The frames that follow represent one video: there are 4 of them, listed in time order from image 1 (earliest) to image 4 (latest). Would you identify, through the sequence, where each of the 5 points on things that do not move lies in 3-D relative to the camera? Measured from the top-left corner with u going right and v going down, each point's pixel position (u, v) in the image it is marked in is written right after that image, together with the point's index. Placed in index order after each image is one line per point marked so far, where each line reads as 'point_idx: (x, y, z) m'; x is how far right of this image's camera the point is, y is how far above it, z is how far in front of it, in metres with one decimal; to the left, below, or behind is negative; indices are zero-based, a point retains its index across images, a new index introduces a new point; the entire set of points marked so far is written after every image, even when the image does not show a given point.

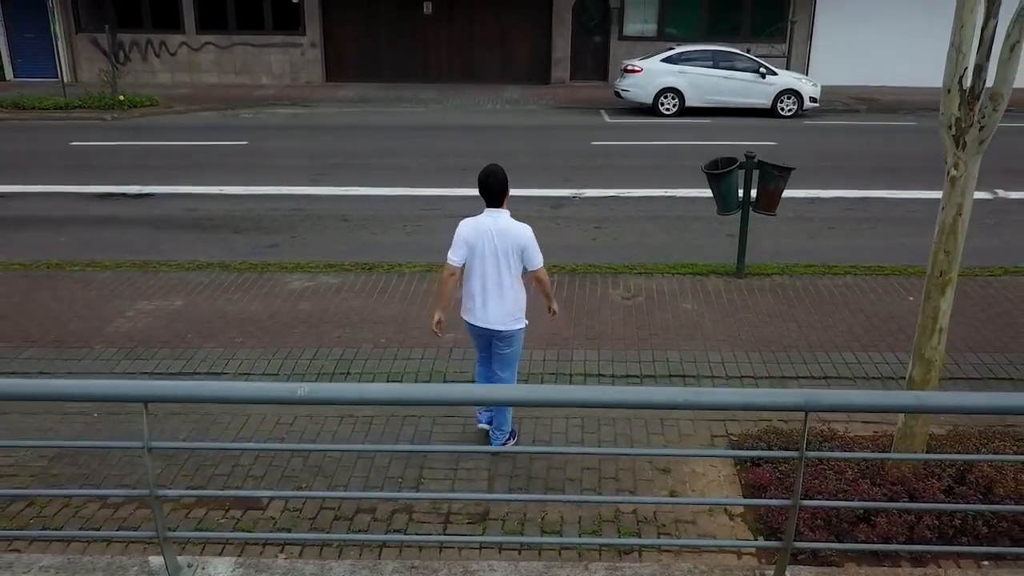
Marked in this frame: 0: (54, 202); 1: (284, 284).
0: (-5.2, +1.0, +9.1) m
1: (-1.9, 0.0, +6.6) m
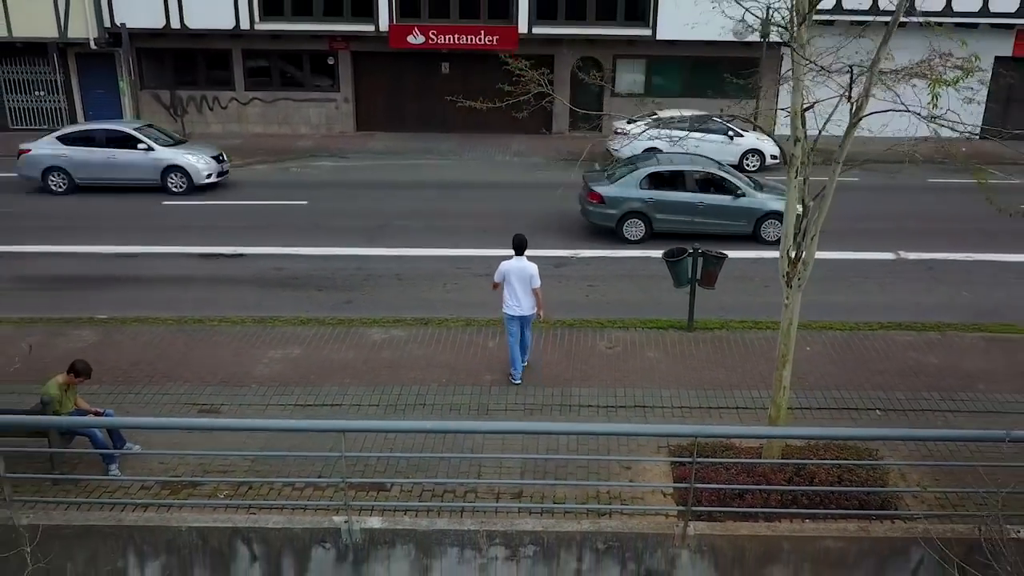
0: (-5.0, +0.4, +11.8) m
1: (-1.7, -0.6, +9.2) m
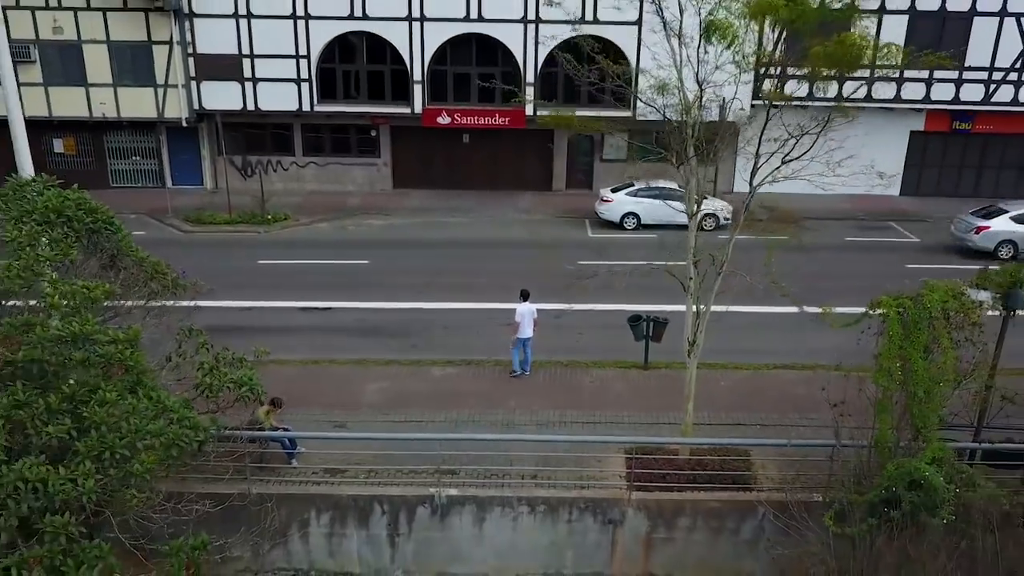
0: (-4.8, -0.5, +16.3) m
1: (-1.4, -1.5, +13.8) m
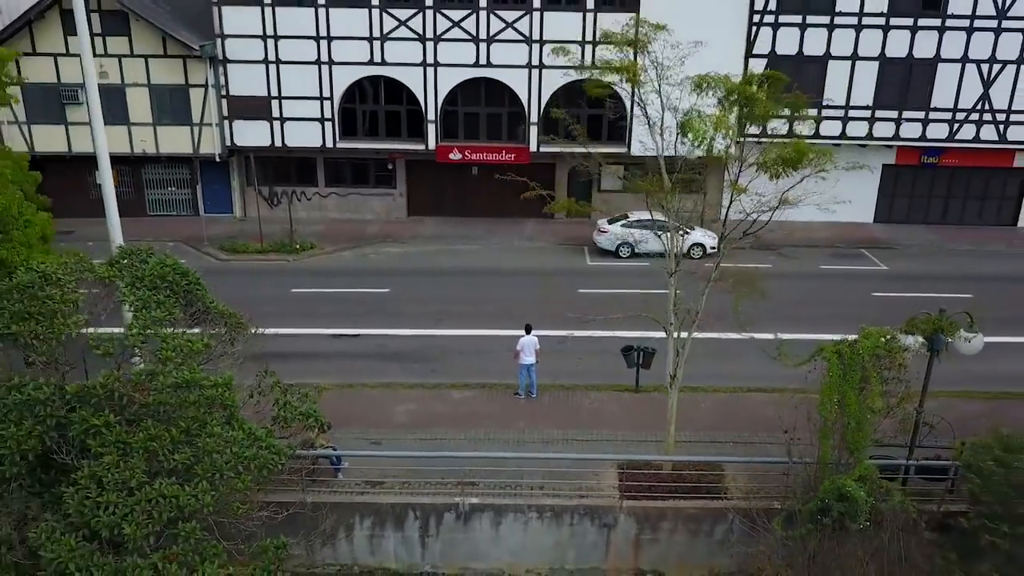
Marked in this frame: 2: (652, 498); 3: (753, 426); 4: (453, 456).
0: (-4.6, -1.2, +18.5) m
1: (-1.2, -2.2, +16.0) m
2: (+2.3, -3.4, +12.9) m
3: (+4.5, -2.6, +14.8) m
4: (-1.0, -2.7, +12.9) m
